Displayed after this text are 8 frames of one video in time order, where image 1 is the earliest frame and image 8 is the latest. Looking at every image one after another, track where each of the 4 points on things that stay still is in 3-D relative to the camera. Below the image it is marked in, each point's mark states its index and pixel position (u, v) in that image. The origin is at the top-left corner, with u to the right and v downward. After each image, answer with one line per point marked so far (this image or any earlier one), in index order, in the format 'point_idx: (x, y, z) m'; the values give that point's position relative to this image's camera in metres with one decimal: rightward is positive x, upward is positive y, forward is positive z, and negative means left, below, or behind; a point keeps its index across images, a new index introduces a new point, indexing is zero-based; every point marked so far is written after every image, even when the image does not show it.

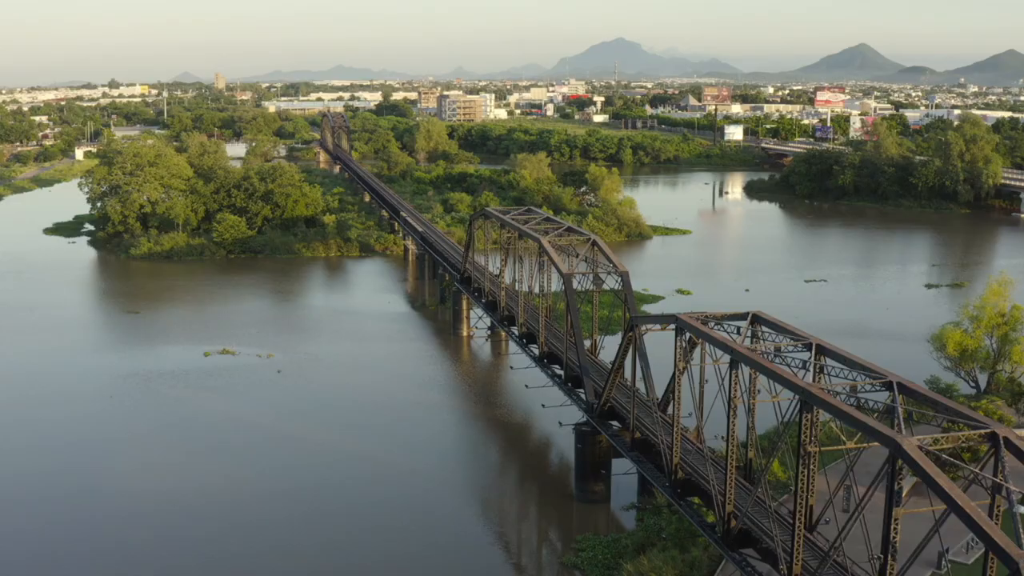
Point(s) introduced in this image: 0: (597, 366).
0: (+0.6, -0.6, +11.8) m
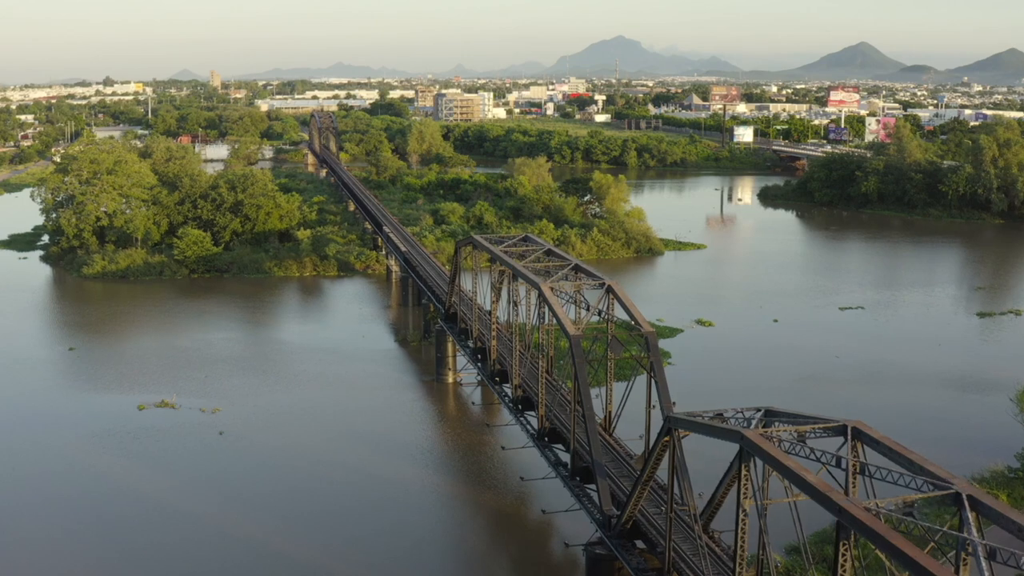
0: (+0.6, -0.9, +9.1) m
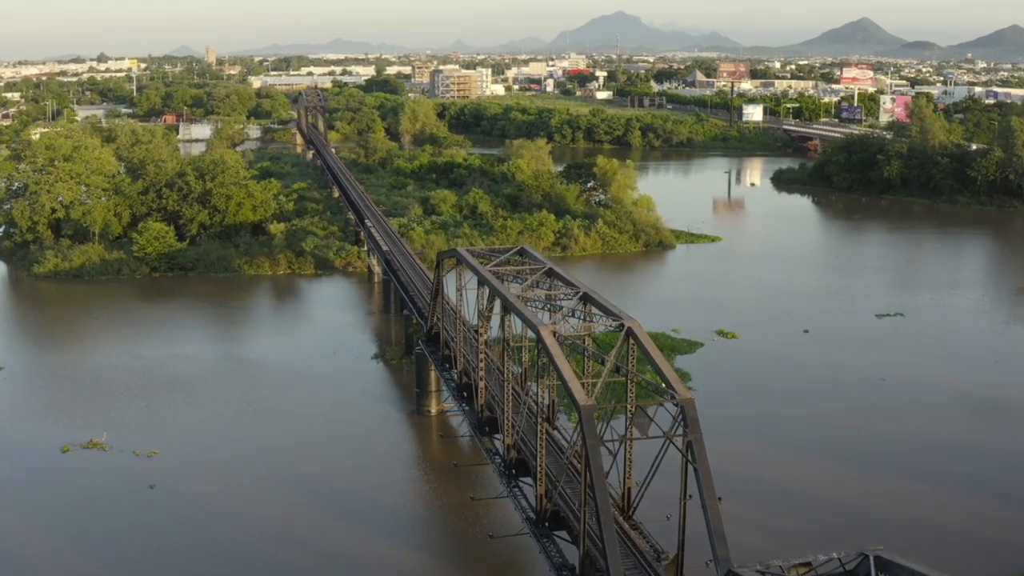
0: (+0.5, -1.1, +6.9) m
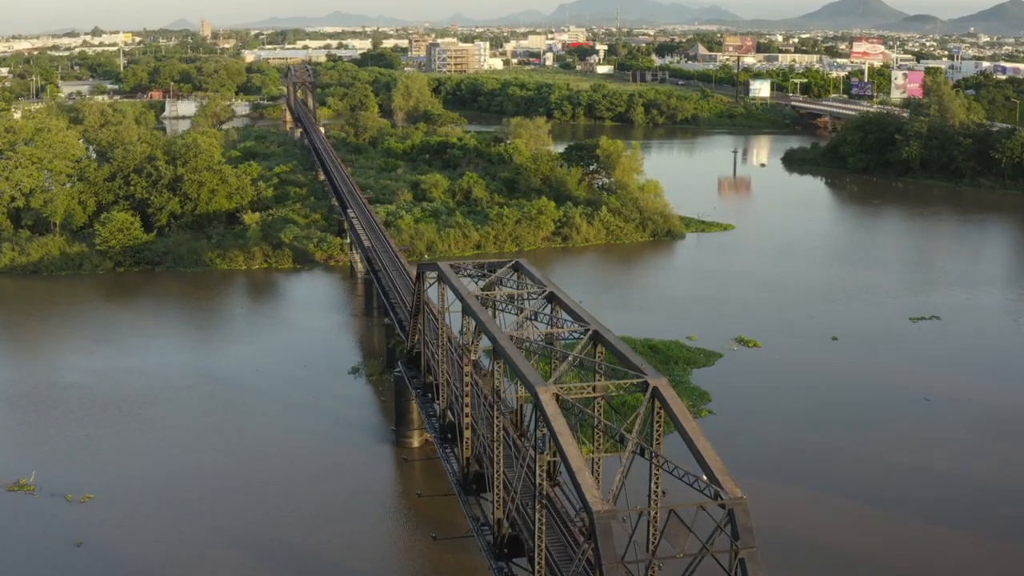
0: (+0.5, -1.3, +5.3) m
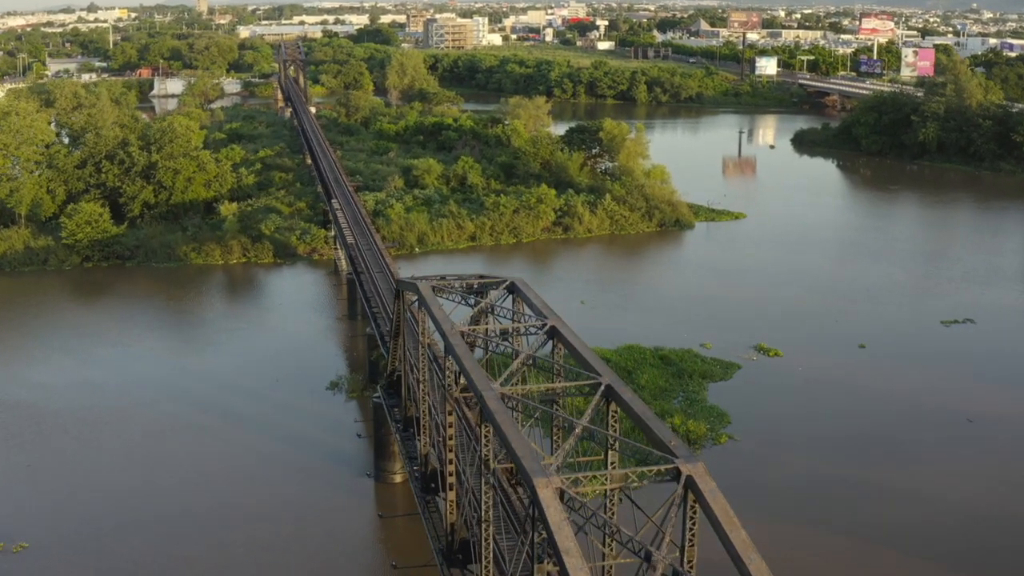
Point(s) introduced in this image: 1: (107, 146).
0: (+0.5, -1.5, +4.0) m
1: (-5.0, +1.8, +19.6) m
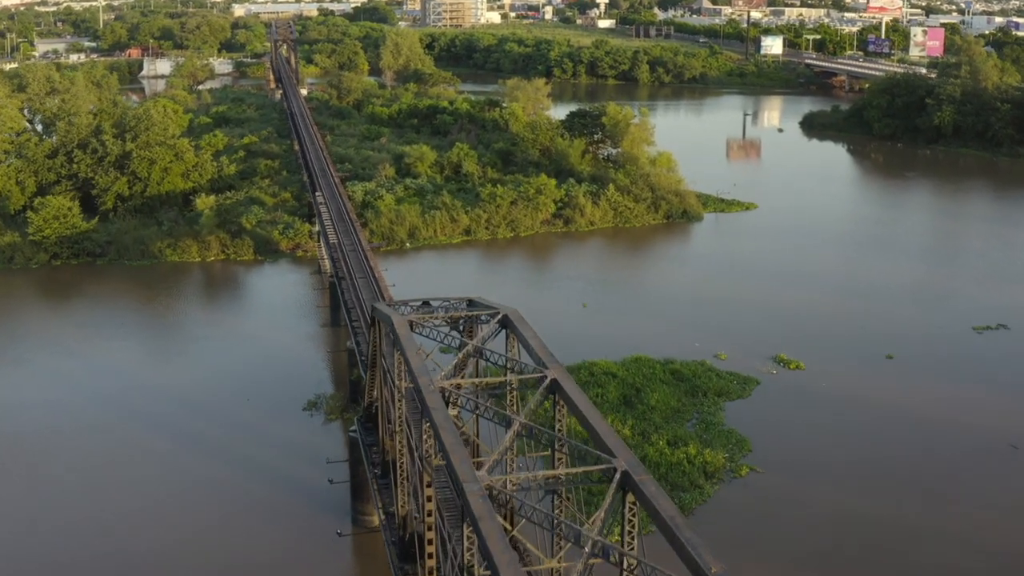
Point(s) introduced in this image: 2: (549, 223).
0: (+0.4, -1.7, +2.9) m
1: (-5.1, +1.8, +18.5) m
2: (+0.4, +0.8, +18.9) m
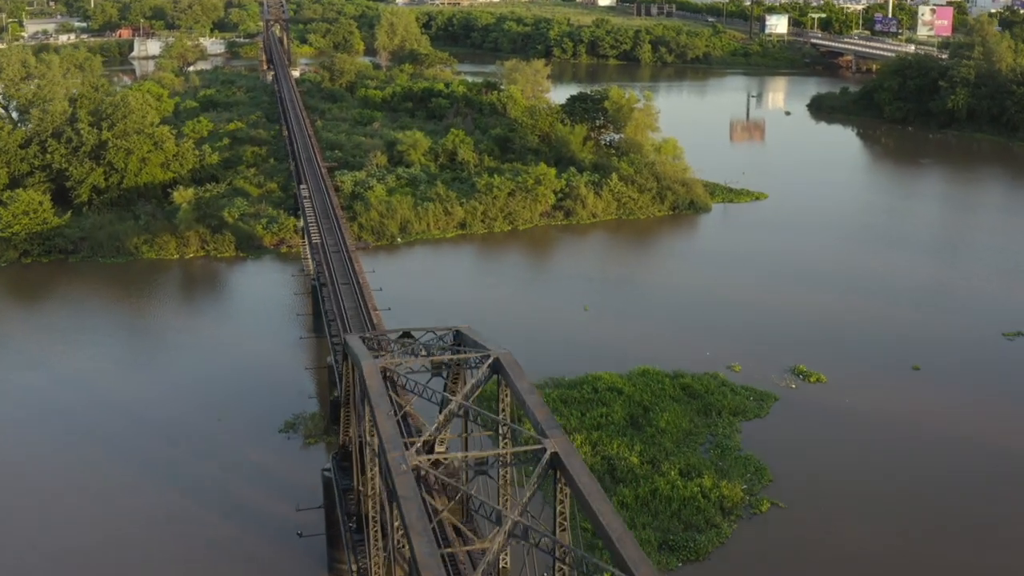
0: (+0.4, -1.8, +2.0) m
1: (-5.1, +1.8, +17.5) m
2: (+0.4, +0.8, +18.0) m
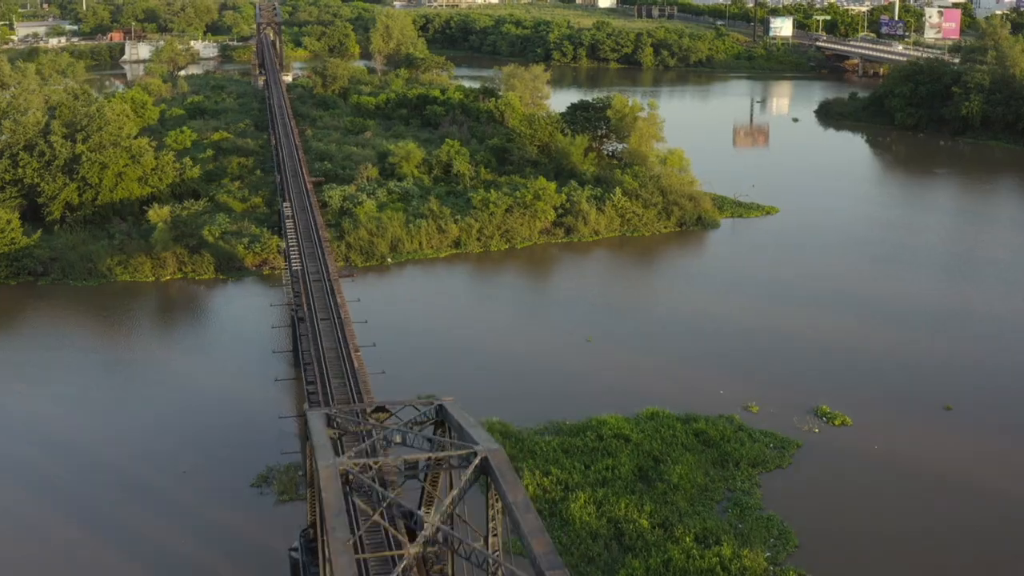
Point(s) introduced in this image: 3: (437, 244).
0: (+0.4, -2.0, +1.1) m
1: (-5.1, +1.6, +16.6) m
2: (+0.4, +0.6, +17.0) m
3: (-0.8, +0.5, +16.2) m
